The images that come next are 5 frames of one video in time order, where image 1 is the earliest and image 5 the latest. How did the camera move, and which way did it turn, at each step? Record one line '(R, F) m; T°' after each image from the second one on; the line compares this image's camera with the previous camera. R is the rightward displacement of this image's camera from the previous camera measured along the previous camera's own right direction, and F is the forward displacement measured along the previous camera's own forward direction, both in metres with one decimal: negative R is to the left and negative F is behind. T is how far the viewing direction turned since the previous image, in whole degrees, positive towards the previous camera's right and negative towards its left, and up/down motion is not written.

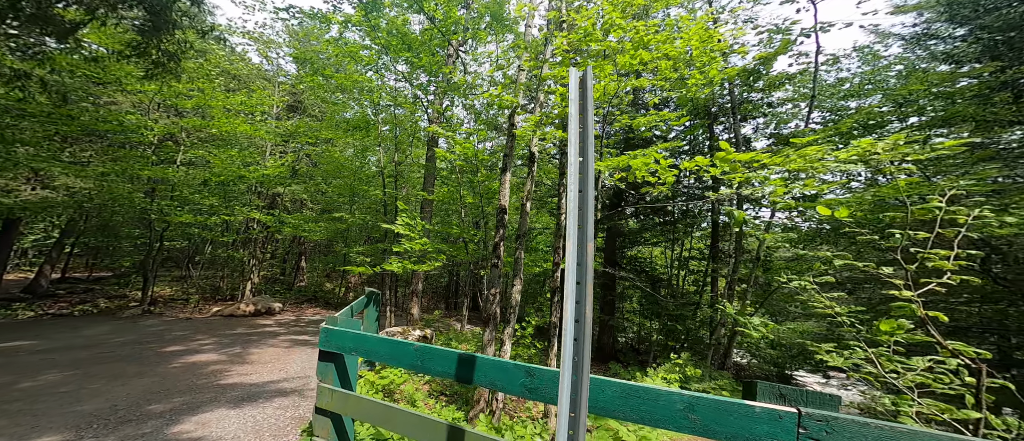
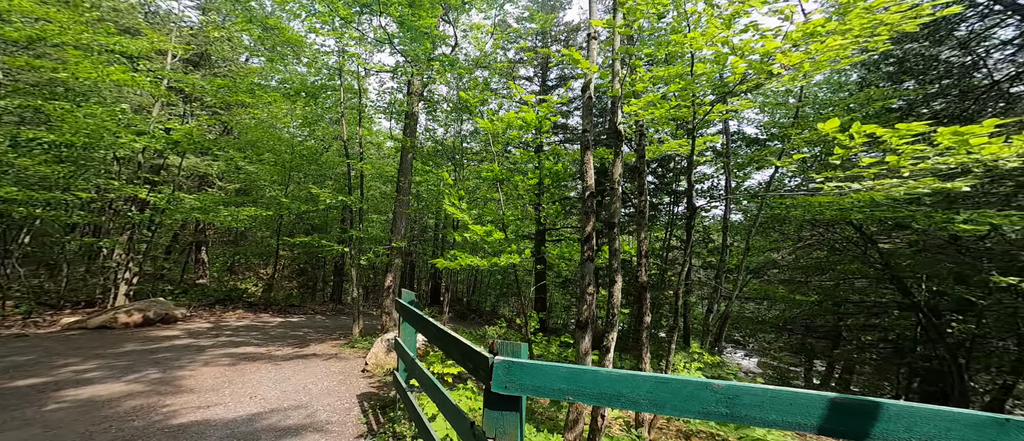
(-1.5, +0.7) m; +15°
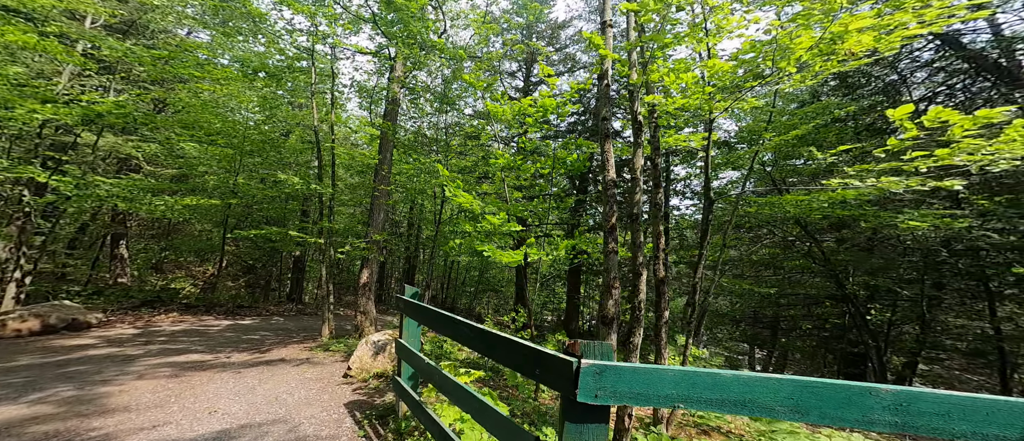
(-0.6, +0.3) m; +8°
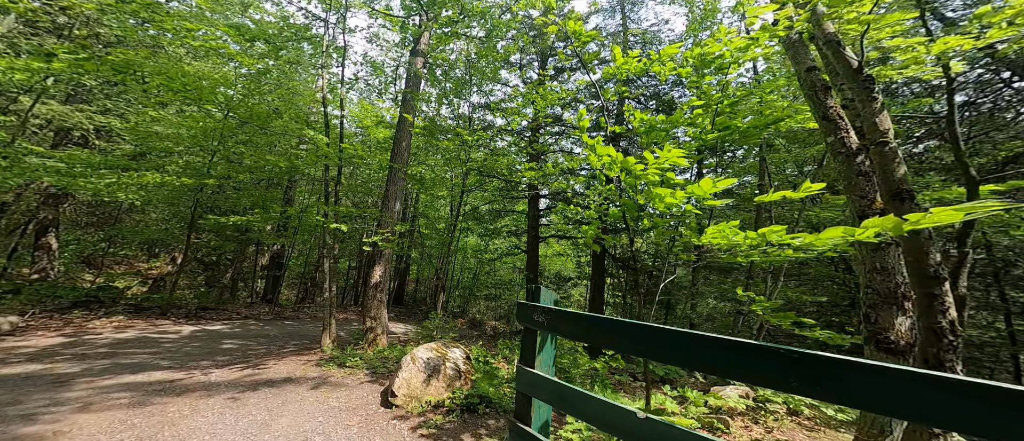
(-1.1, +0.9) m; +5°
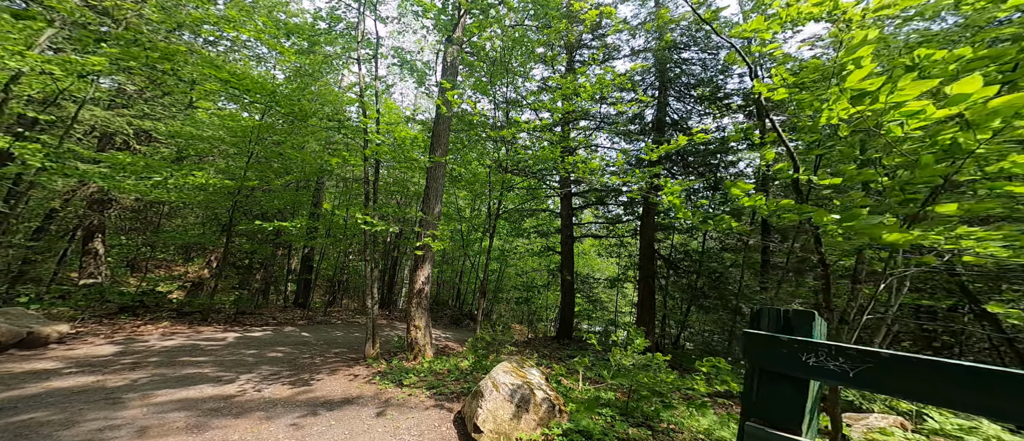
(-0.6, +0.4) m; -3°
